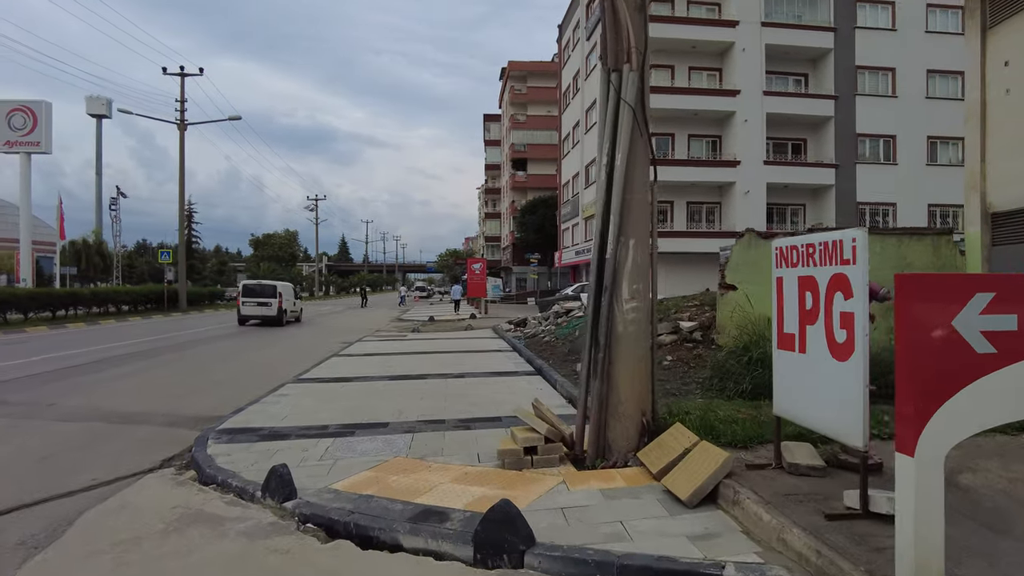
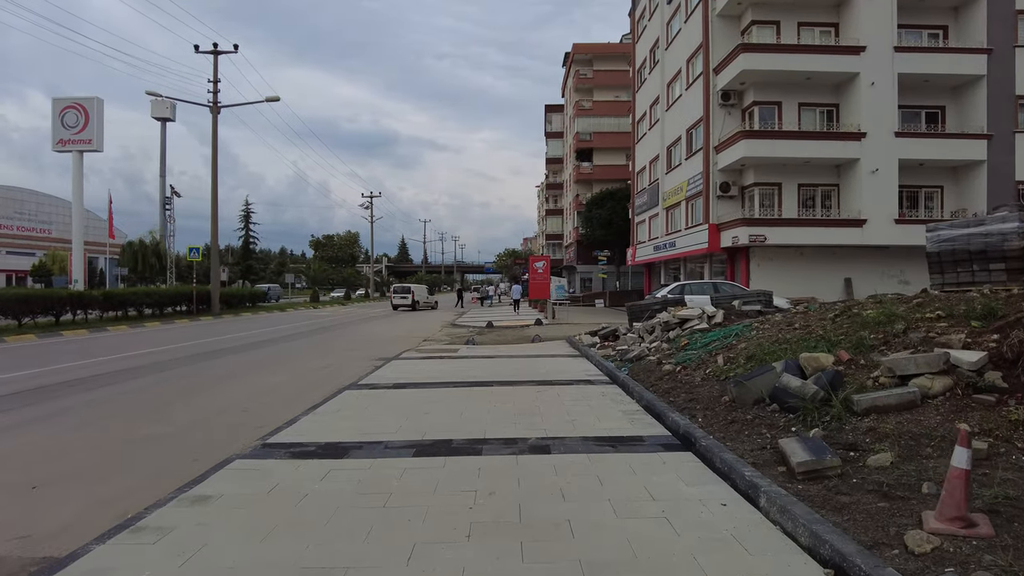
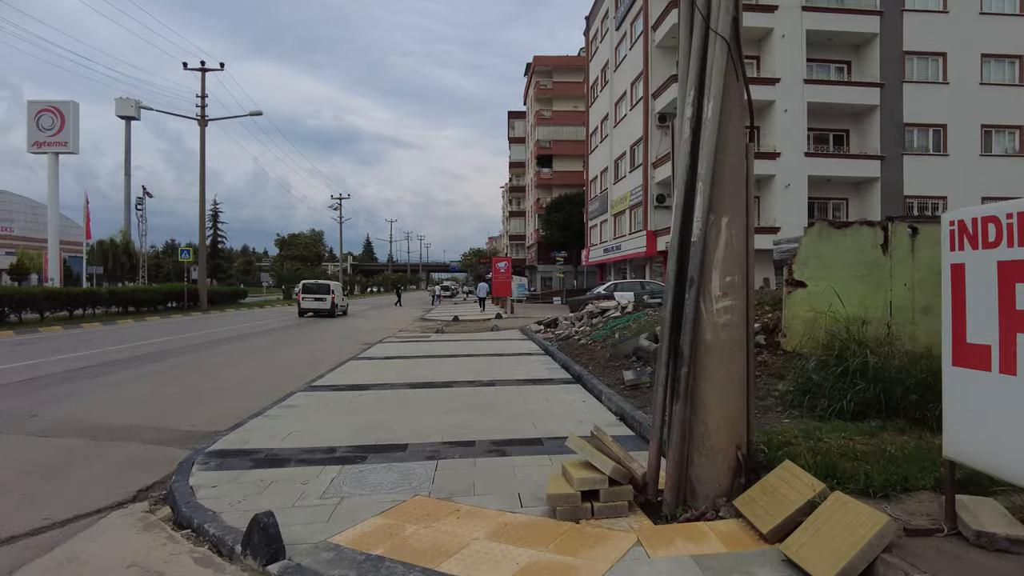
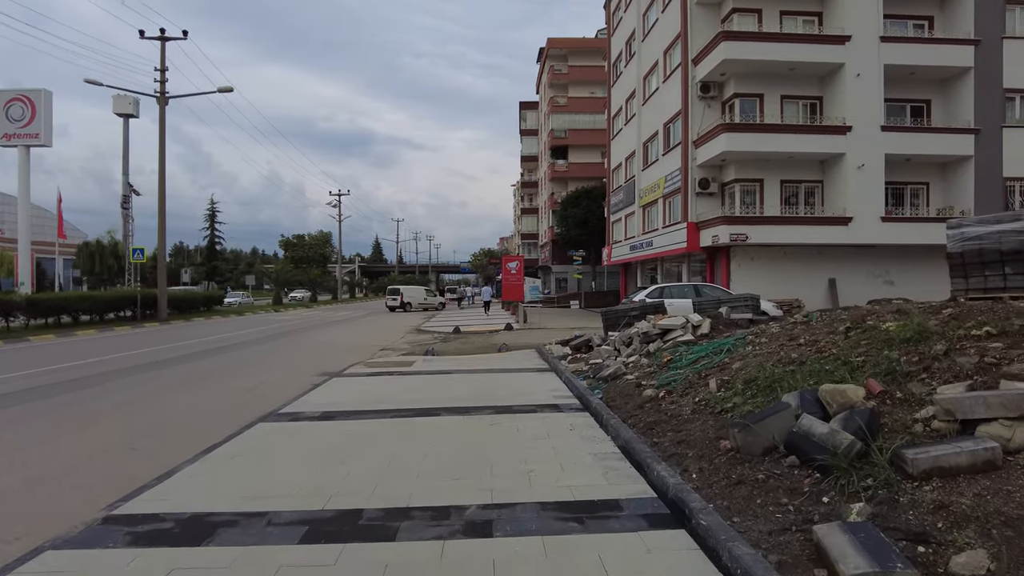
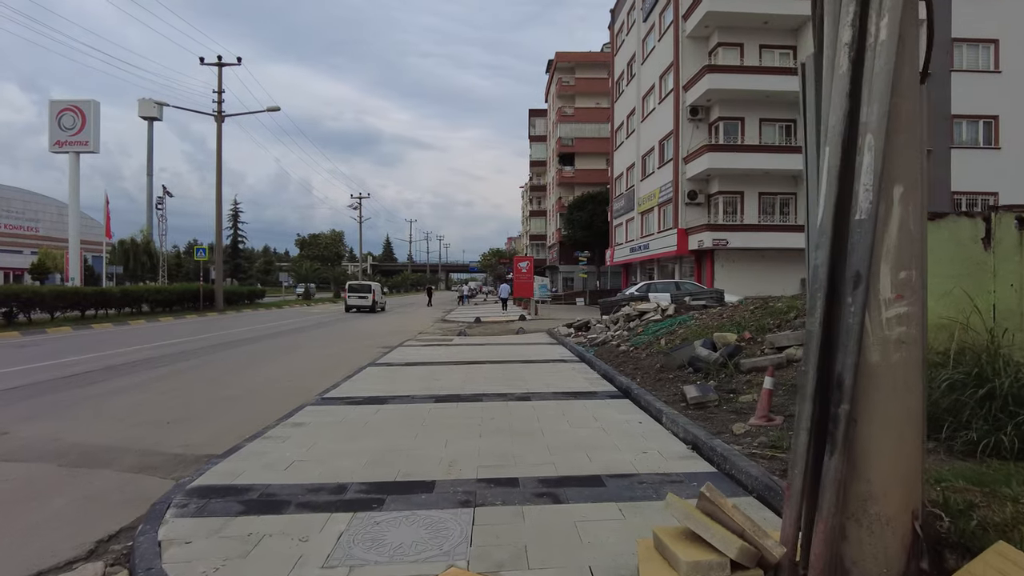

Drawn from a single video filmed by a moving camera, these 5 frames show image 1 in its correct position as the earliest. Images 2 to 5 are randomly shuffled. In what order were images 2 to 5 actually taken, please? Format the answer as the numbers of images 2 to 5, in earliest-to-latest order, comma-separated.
3, 5, 2, 4
